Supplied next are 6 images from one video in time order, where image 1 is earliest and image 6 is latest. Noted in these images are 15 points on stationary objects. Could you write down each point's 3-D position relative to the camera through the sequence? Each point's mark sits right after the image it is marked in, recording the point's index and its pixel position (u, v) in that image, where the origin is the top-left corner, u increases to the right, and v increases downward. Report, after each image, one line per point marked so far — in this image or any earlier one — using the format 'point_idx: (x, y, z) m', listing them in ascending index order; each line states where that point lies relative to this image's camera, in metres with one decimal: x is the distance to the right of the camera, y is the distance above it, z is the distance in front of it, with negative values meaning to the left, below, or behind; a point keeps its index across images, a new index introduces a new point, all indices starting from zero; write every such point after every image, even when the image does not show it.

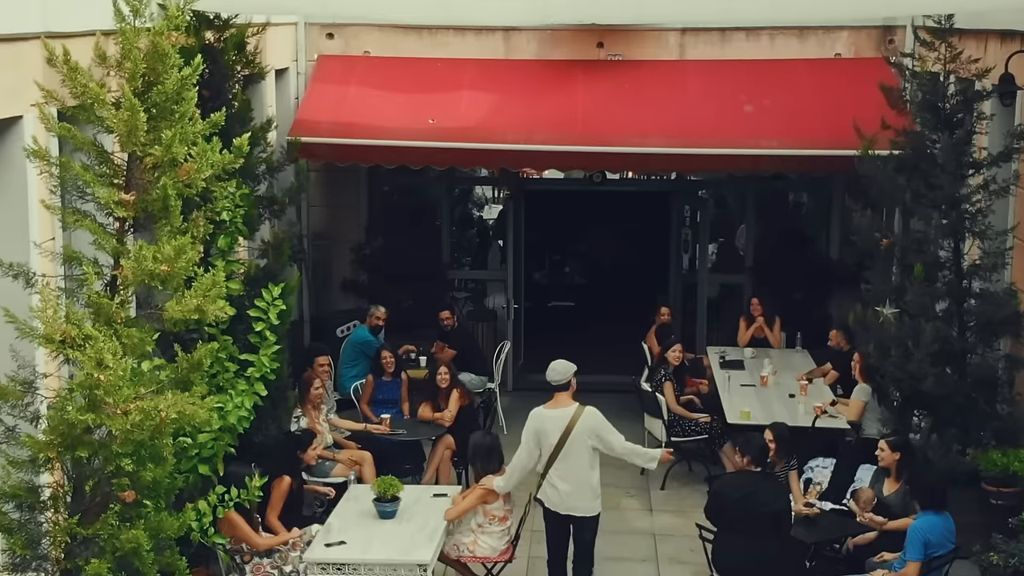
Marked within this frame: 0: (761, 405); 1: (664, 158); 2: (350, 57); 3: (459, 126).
0: (+1.3, -0.6, +11.4) m
1: (+0.9, +0.8, +12.7) m
2: (-1.1, +1.5, +14.3) m
3: (-0.3, +1.0, +13.1) m
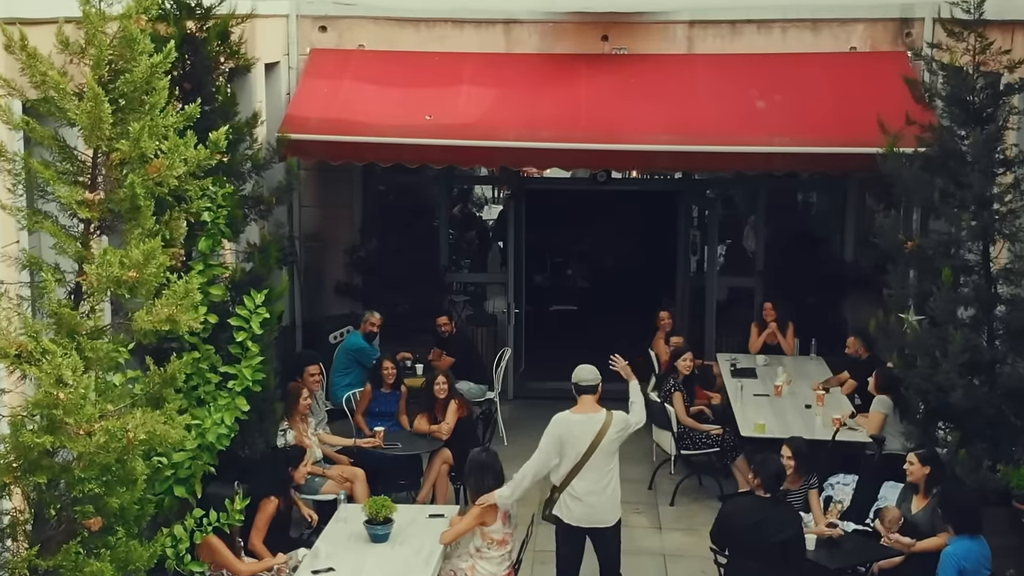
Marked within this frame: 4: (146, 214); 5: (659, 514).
0: (+1.3, -0.6, +10.8) m
1: (+0.9, +0.7, +12.1) m
2: (-1.1, +1.5, +13.7) m
3: (-0.3, +0.9, +12.5) m
4: (-1.0, +0.2, +6.3) m
5: (+0.7, -1.1, +10.8) m
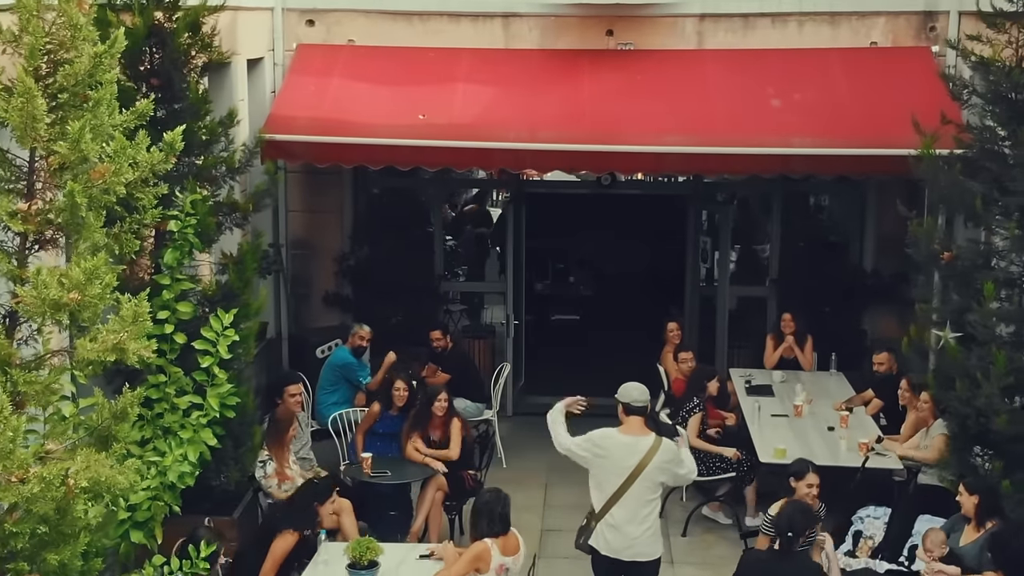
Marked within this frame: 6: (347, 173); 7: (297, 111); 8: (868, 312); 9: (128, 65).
0: (+1.3, -0.7, +10.0) m
1: (+0.9, +0.7, +11.3) m
2: (-1.1, +1.4, +12.9) m
3: (-0.3, +0.9, +11.7) m
4: (-1.1, +0.2, +5.4) m
5: (+0.7, -1.2, +9.9) m
6: (-1.0, +0.7, +13.6) m
7: (-1.2, +1.0, +11.9) m
8: (+2.2, -0.2, +13.6) m
9: (-1.4, +0.8, +8.0) m
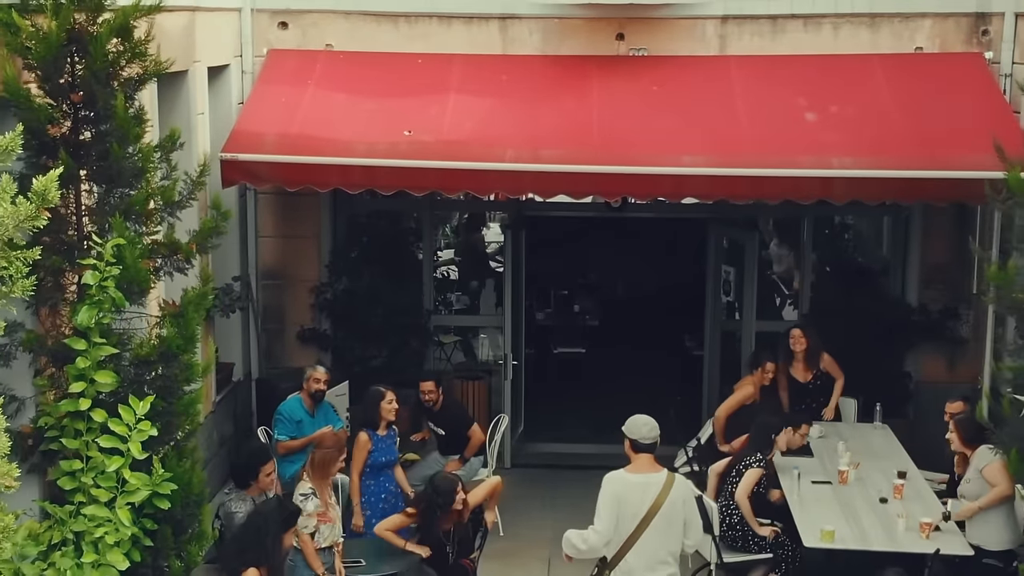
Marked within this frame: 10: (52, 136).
0: (+1.3, -0.9, +8.5) m
1: (+0.9, +0.5, +9.8) m
2: (-1.1, +1.2, +11.4) m
3: (-0.3, +0.7, +10.2) m
4: (-1.1, 0.0, +3.9) m
5: (+0.7, -1.4, +8.4) m
6: (-1.0, +0.5, +12.1) m
7: (-1.2, +0.8, +10.4) m
8: (+2.2, -0.4, +12.1) m
9: (-1.4, +0.6, +6.5) m
10: (-1.4, +0.5, +6.6) m
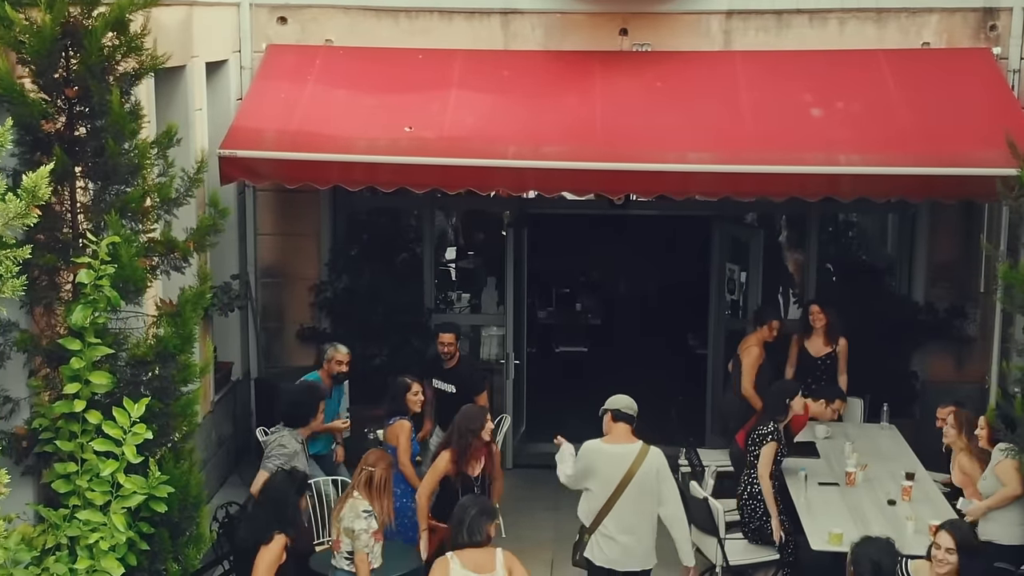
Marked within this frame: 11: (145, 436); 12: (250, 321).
0: (+1.3, -0.9, +8.3) m
1: (+0.9, +0.5, +9.7) m
2: (-1.1, +1.2, +11.3) m
3: (-0.3, +0.7, +10.1) m
4: (-1.0, 0.0, +3.8) m
5: (+0.7, -1.4, +8.3) m
6: (-1.0, +0.5, +11.9) m
7: (-1.2, +0.8, +10.3) m
8: (+2.2, -0.3, +12.0) m
9: (-1.4, +0.6, +6.4) m
10: (-1.4, +0.5, +6.5) m
11: (-1.1, -0.4, +6.5) m
12: (-1.4, -0.2, +11.7) m
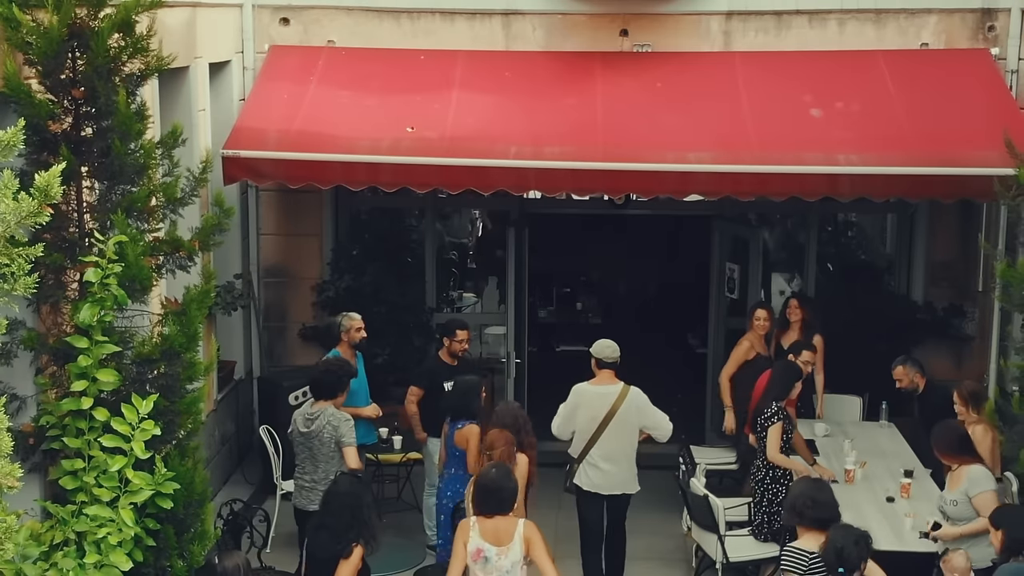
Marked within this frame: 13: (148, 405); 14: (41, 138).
0: (+1.3, -0.9, +8.4) m
1: (+0.9, +0.5, +9.8) m
2: (-1.0, +1.3, +11.3) m
3: (-0.3, +0.7, +10.1) m
4: (-1.0, 0.0, +3.9) m
5: (+0.7, -1.4, +8.4) m
6: (-1.0, +0.5, +12.0) m
7: (-1.2, +0.8, +10.4) m
8: (+2.2, -0.3, +12.0) m
9: (-1.4, +0.6, +6.5) m
10: (-1.4, +0.5, +6.5) m
11: (-1.1, -0.4, +6.5) m
12: (-1.4, -0.2, +11.8) m
13: (-1.1, -0.3, +6.4) m
14: (-1.4, +0.4, +6.5) m
